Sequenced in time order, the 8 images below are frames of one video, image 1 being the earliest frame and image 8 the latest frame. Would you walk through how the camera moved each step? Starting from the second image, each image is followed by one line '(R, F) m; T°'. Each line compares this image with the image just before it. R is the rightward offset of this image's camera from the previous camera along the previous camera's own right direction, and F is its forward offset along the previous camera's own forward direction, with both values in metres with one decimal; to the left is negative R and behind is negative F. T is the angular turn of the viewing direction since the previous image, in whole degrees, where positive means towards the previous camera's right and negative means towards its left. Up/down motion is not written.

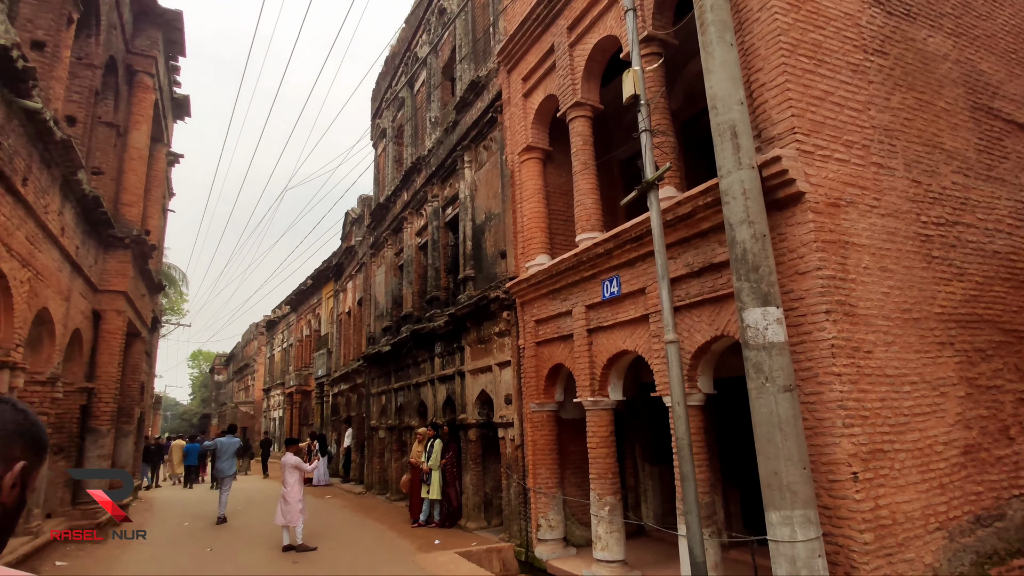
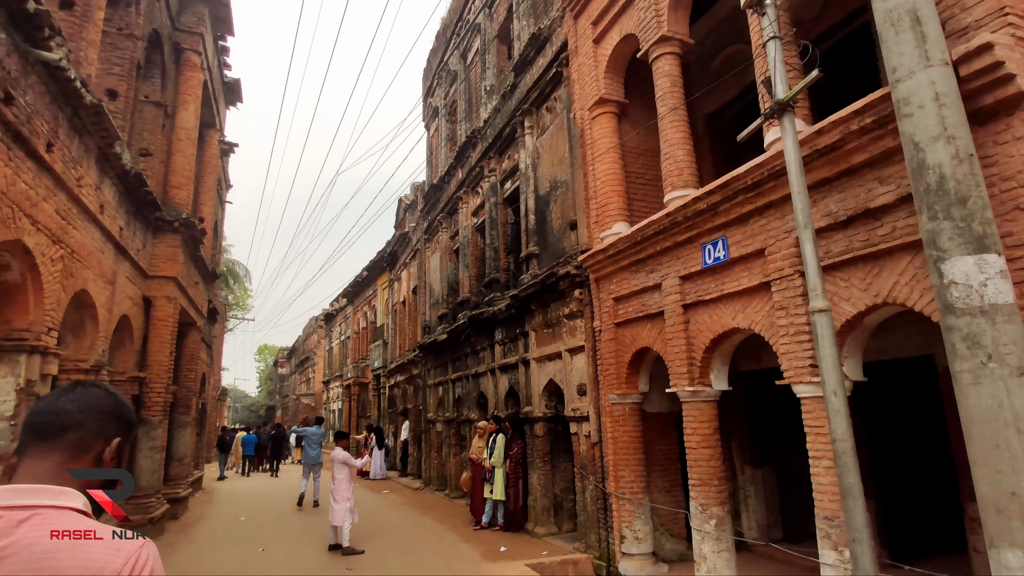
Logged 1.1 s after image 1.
(-0.3, +1.2) m; -5°
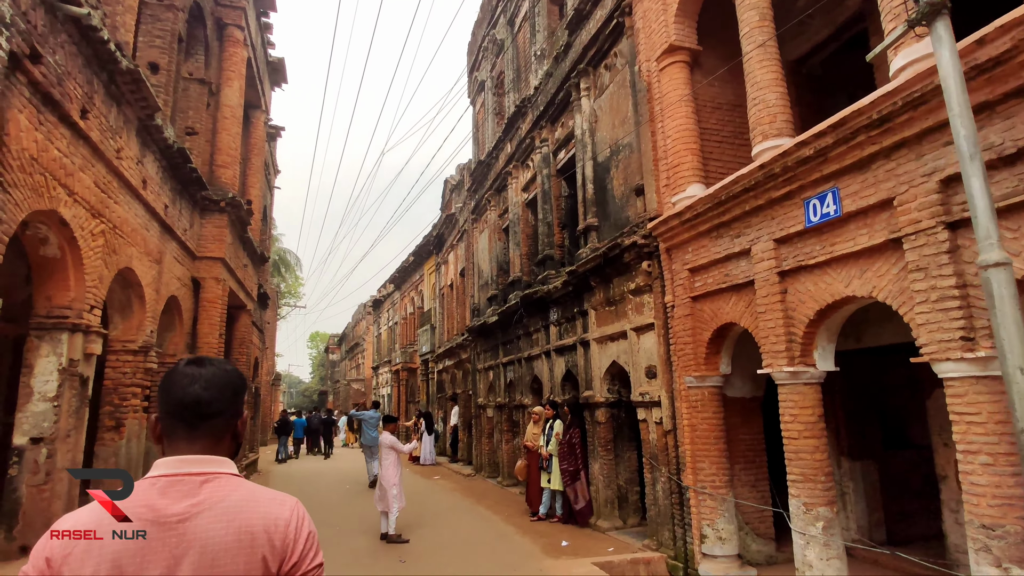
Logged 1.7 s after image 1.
(-0.2, +0.7) m; -5°
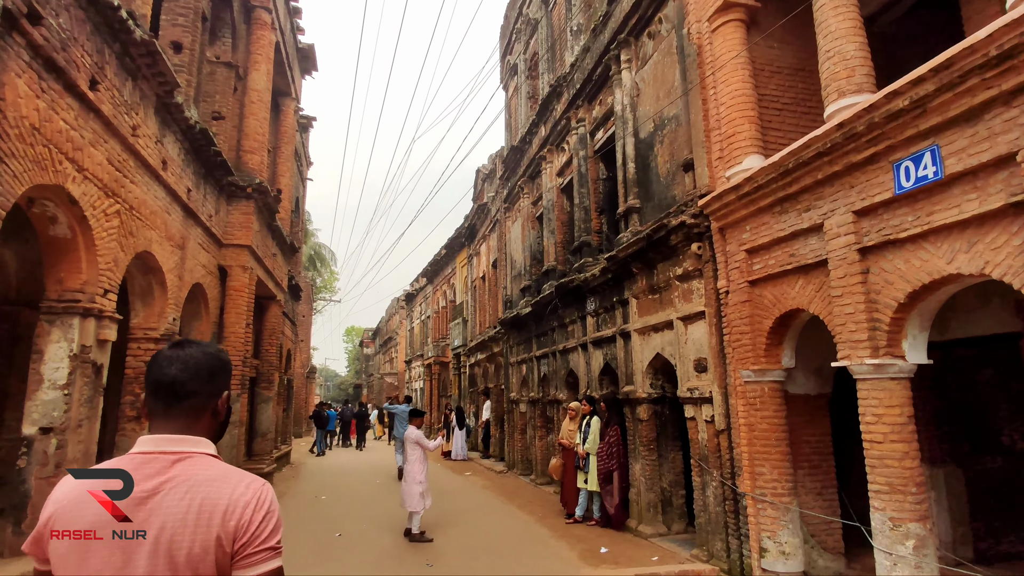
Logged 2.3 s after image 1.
(0.0, +0.6) m; -3°
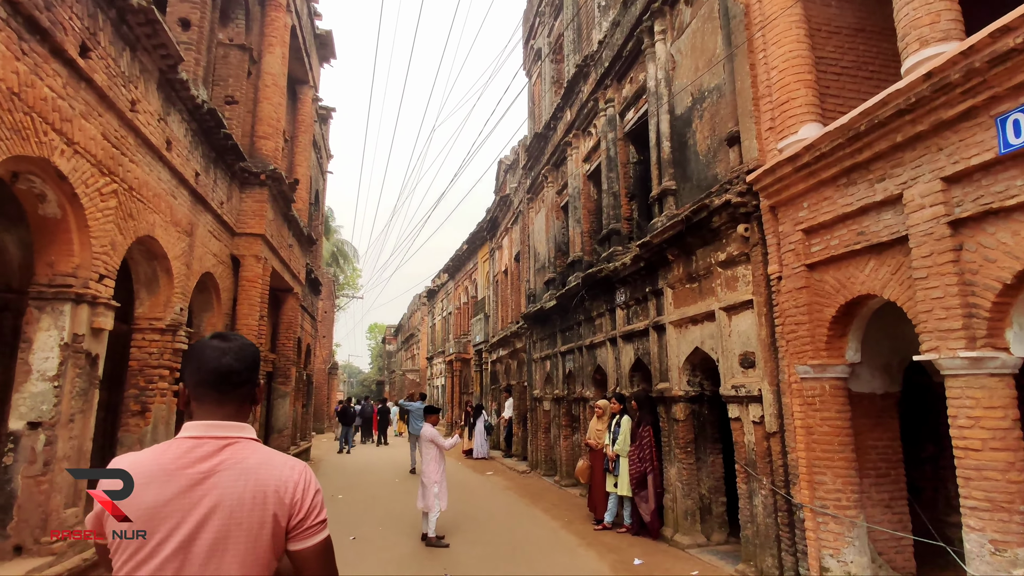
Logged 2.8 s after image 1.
(0.0, +0.6) m; -2°
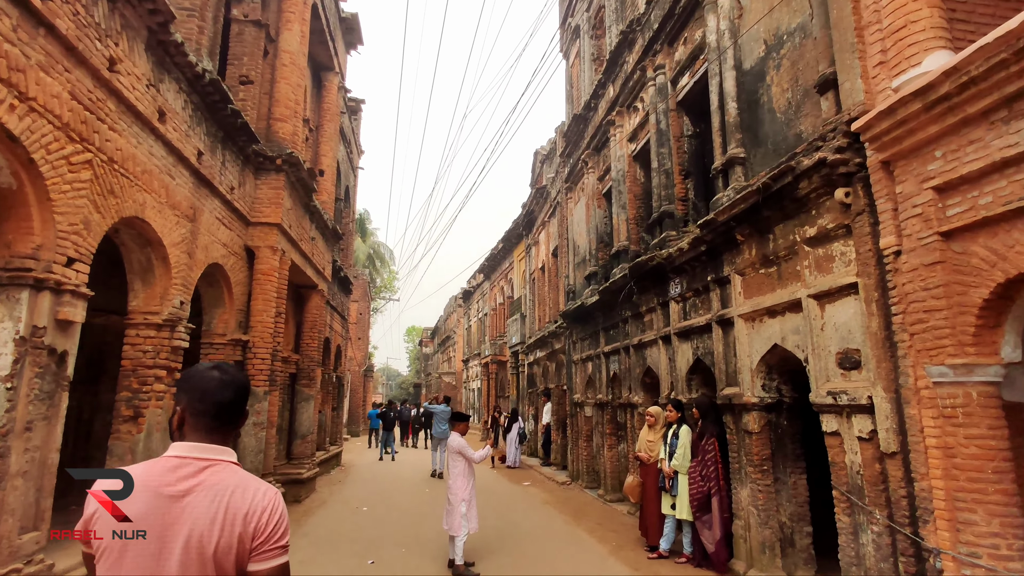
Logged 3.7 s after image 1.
(0.0, +1.1) m; -4°
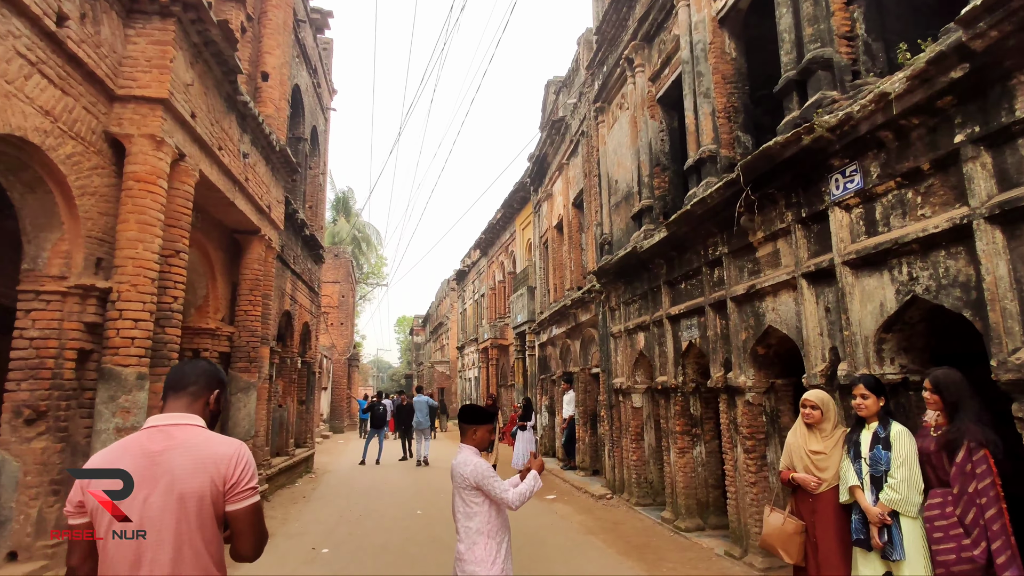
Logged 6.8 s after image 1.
(-0.5, +3.6) m; +1°
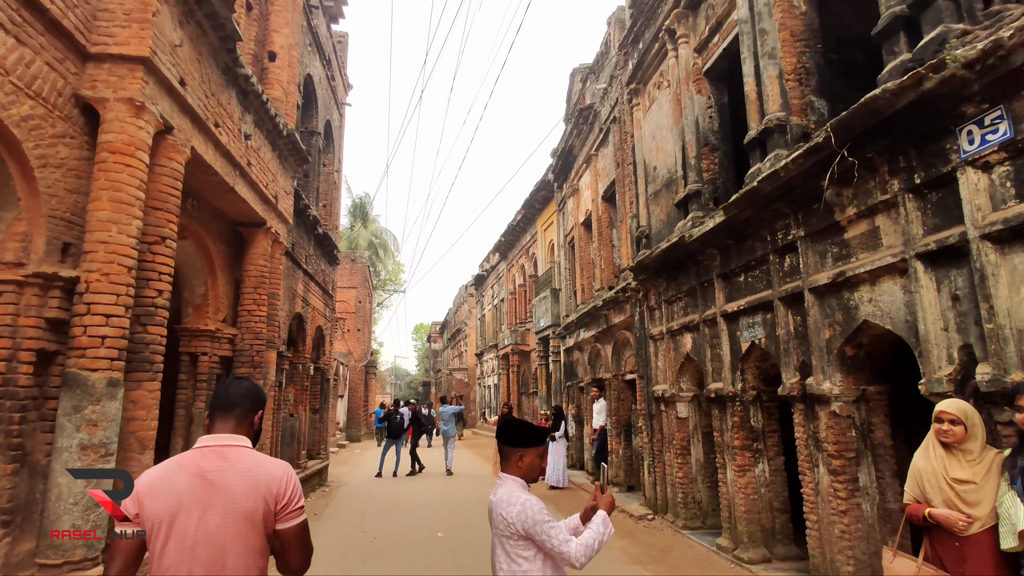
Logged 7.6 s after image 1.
(-0.2, +0.9) m; -2°
